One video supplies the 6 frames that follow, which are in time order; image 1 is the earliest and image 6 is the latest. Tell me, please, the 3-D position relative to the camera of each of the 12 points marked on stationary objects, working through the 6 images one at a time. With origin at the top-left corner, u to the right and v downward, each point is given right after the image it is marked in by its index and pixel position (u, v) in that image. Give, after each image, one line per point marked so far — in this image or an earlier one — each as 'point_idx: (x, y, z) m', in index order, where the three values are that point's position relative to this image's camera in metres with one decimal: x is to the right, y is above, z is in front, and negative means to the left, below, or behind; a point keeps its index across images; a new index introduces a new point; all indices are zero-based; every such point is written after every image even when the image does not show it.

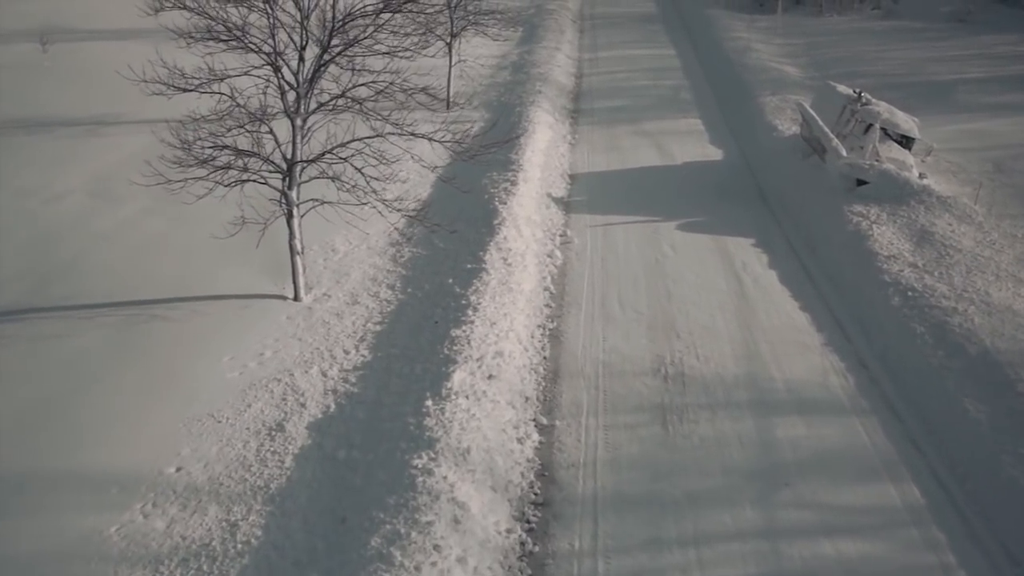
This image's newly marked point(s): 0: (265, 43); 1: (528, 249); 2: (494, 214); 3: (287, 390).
0: (-4.1, +4.1, +10.2) m
1: (+0.3, +0.8, +12.5) m
2: (-0.4, +1.6, +13.2) m
3: (-3.3, -1.5, +9.1) m
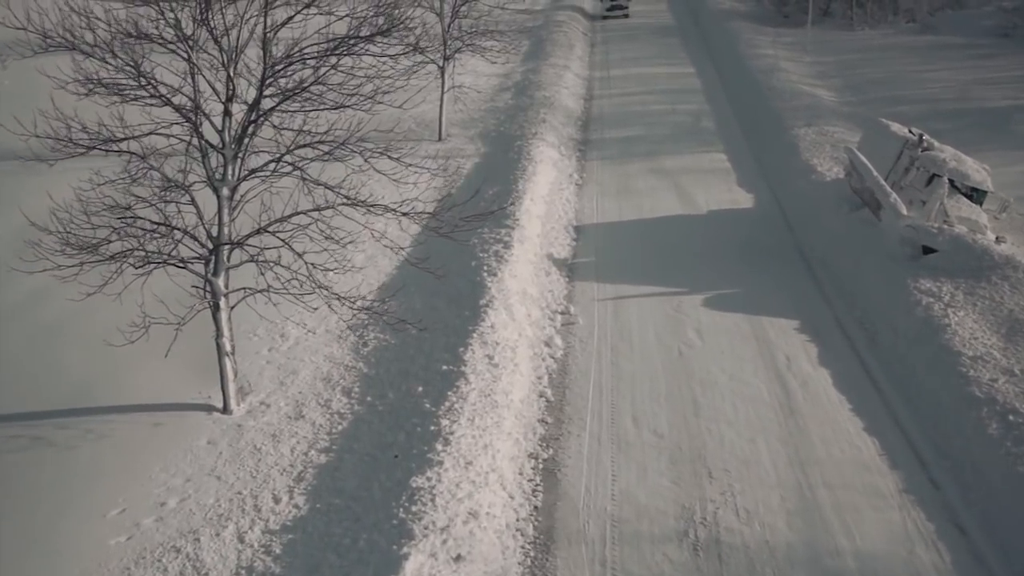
0: (-4.2, +2.5, +7.9) m
1: (+0.1, -0.8, +10.1) m
2: (-0.5, 0.0, +10.9) m
3: (-3.6, -3.0, +6.8) m
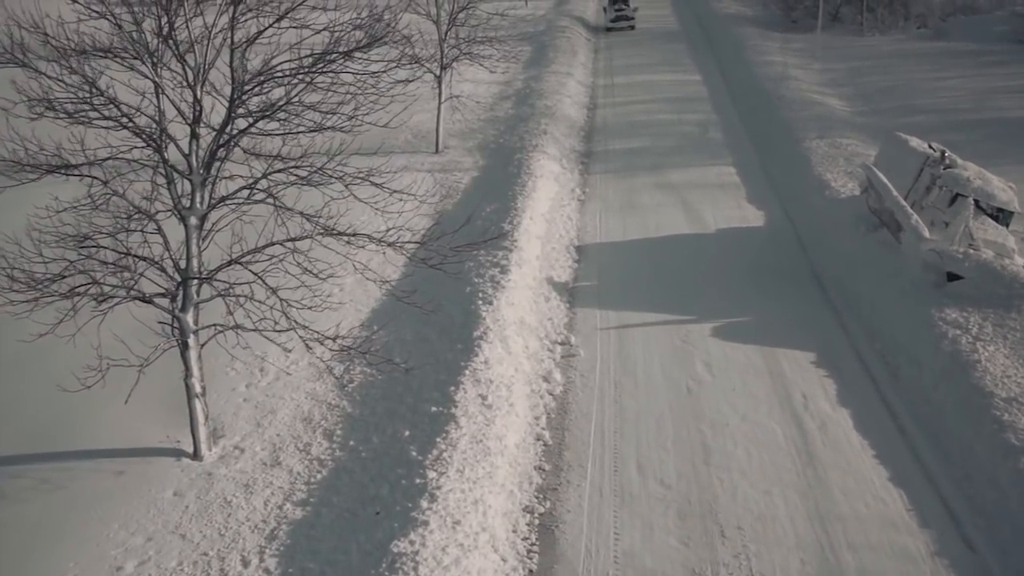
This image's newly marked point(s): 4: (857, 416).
0: (-4.3, +2.0, +7.2) m
1: (+0.1, -1.3, +9.4) m
2: (-0.6, -0.5, +10.2) m
3: (-3.7, -3.5, +6.1) m
4: (+5.1, -1.9, +9.2) m
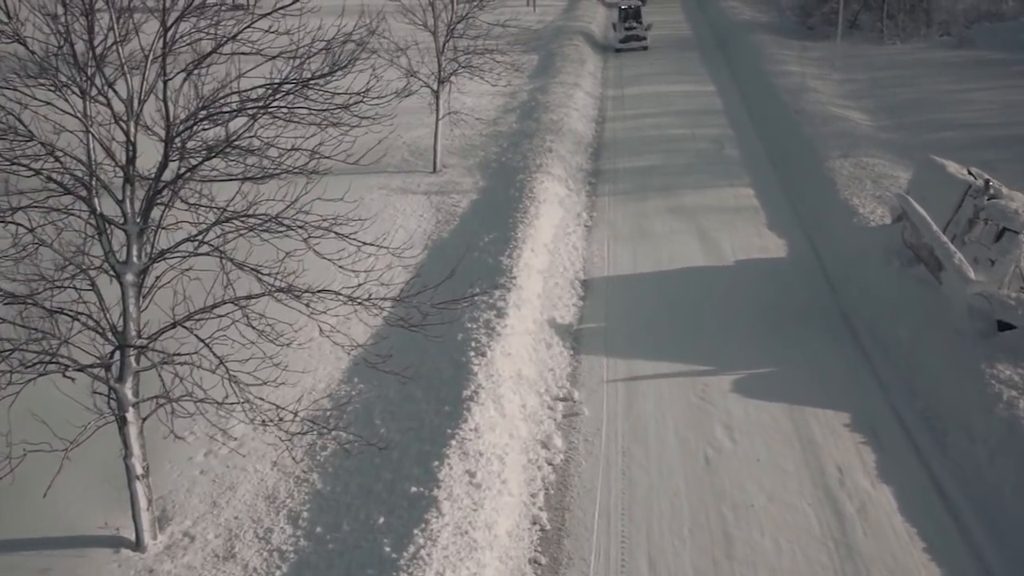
0: (-4.4, +1.3, +6.2) m
1: (0.0, -2.1, +8.3) m
2: (-0.6, -1.2, +9.1) m
3: (-3.8, -4.2, +5.0) m
4: (+5.0, -2.7, +8.0) m
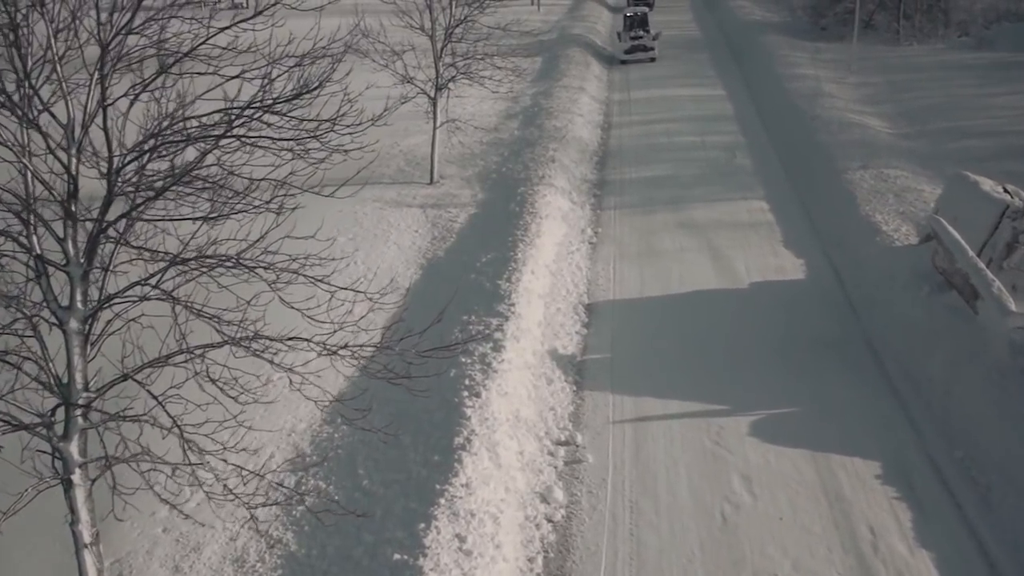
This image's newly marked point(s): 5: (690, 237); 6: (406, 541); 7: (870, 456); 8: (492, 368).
0: (-4.4, +0.9, +5.4) m
1: (-0.1, -2.5, +7.5) m
2: (-0.7, -1.7, +8.3) m
3: (-3.9, -4.7, +4.2) m
4: (+5.0, -3.2, +7.1) m
5: (+4.0, +1.1, +13.9) m
6: (-1.2, -2.8, +6.8) m
7: (+4.9, -2.3, +8.5) m
8: (-0.3, -1.2, +9.0) m
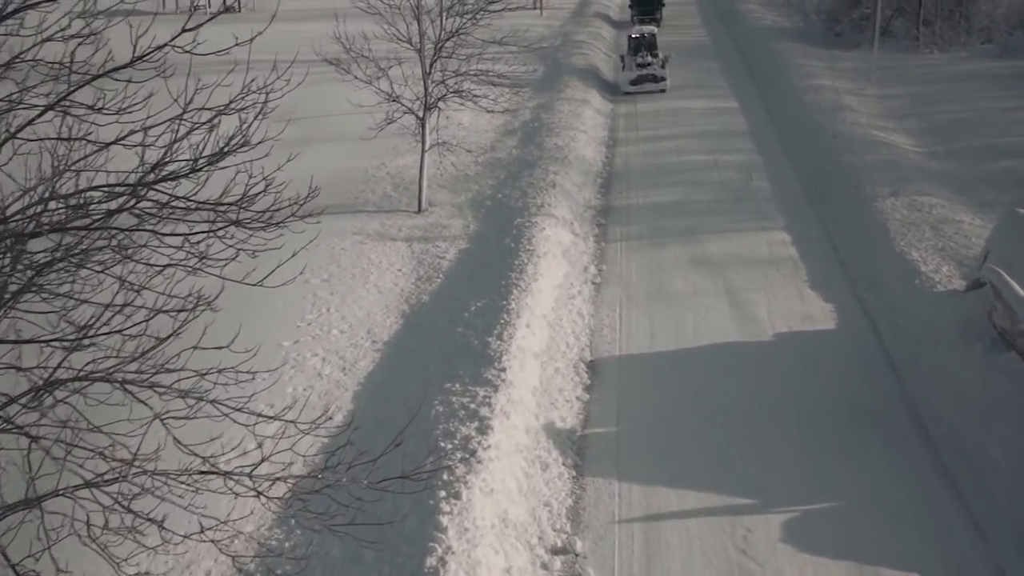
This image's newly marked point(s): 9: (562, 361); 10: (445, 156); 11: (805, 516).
0: (-4.6, 0.0, +4.0) m
1: (-0.2, -3.4, +6.1) m
2: (-0.8, -2.6, +6.9) m
3: (-4.1, -5.6, +2.9) m
4: (+4.8, -4.1, +5.7) m
5: (+3.9, +0.2, +12.5) m
6: (-1.3, -3.7, +5.4) m
7: (+4.8, -3.2, +7.0) m
8: (-0.5, -2.1, +7.6) m
9: (+0.8, -1.2, +9.9) m
10: (-1.8, +3.6, +16.9) m
11: (+3.7, -2.8, +7.7) m
